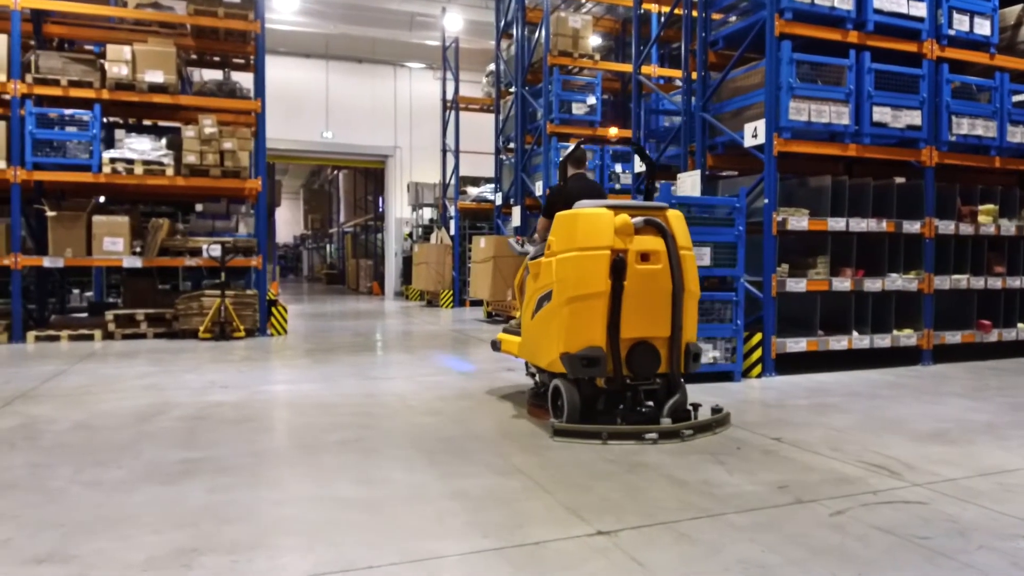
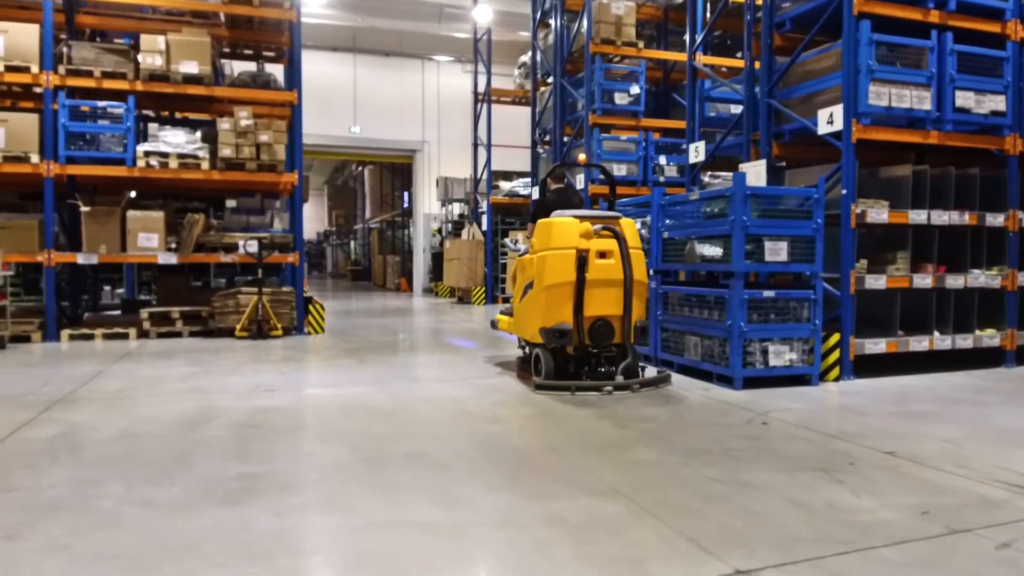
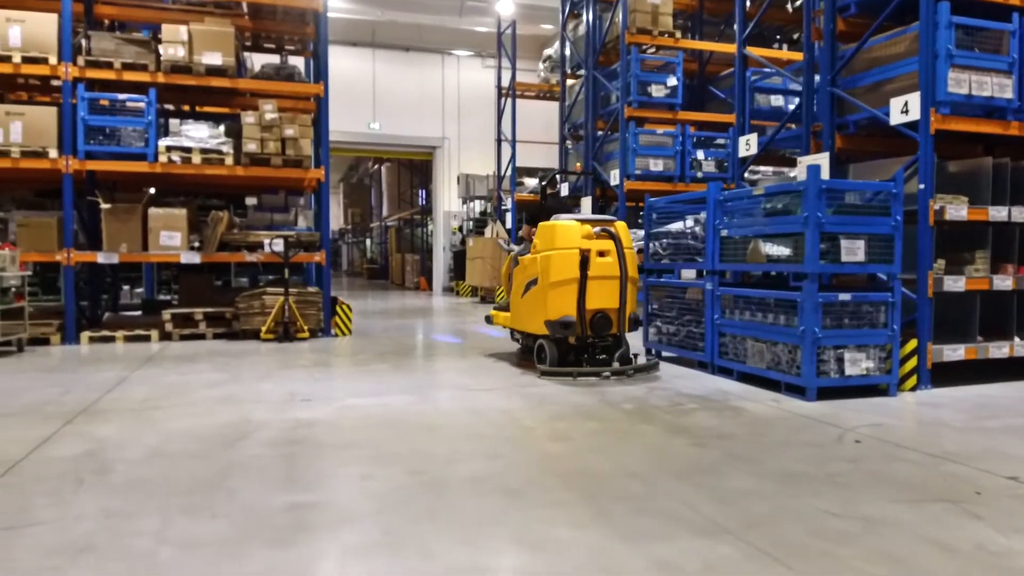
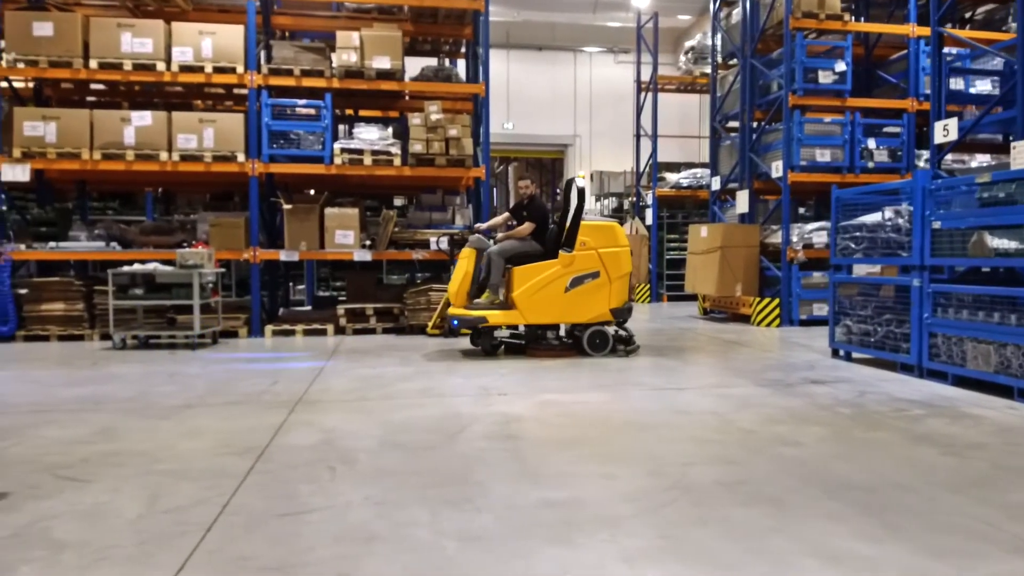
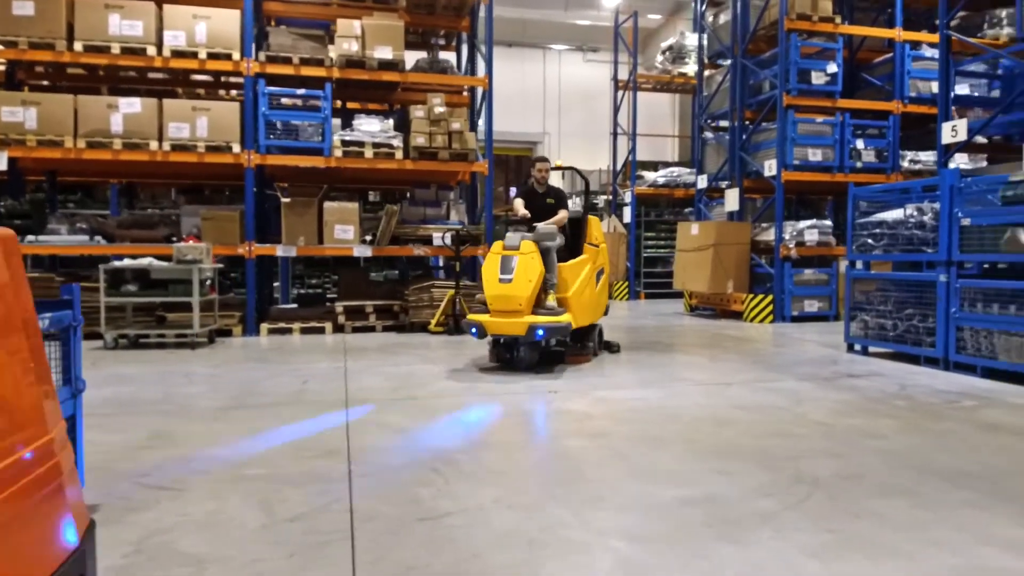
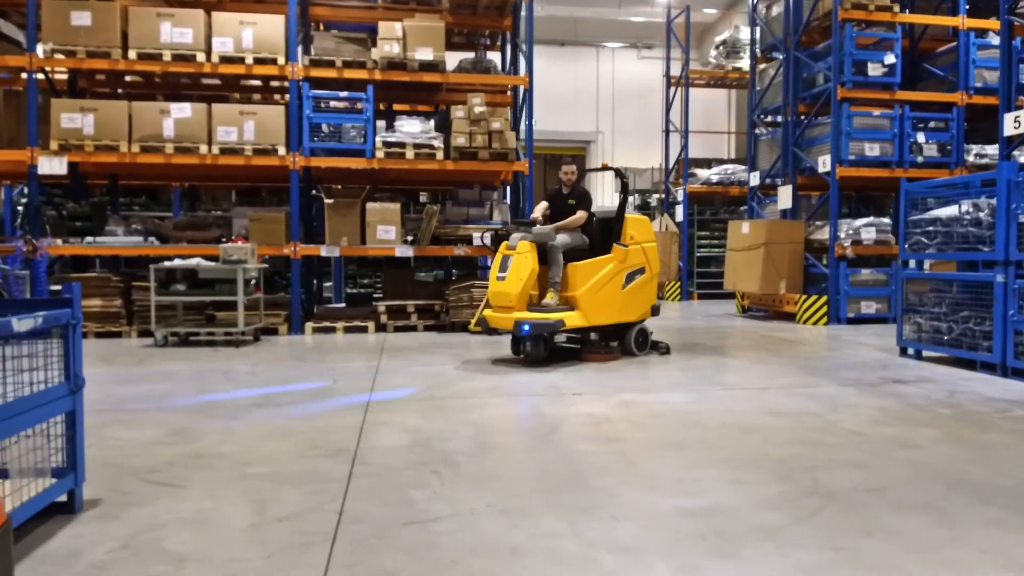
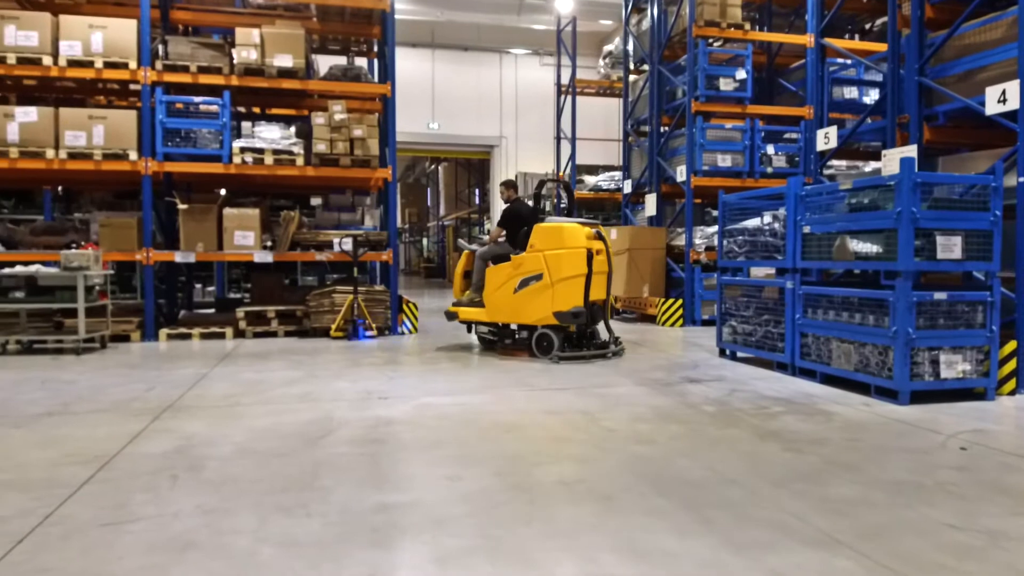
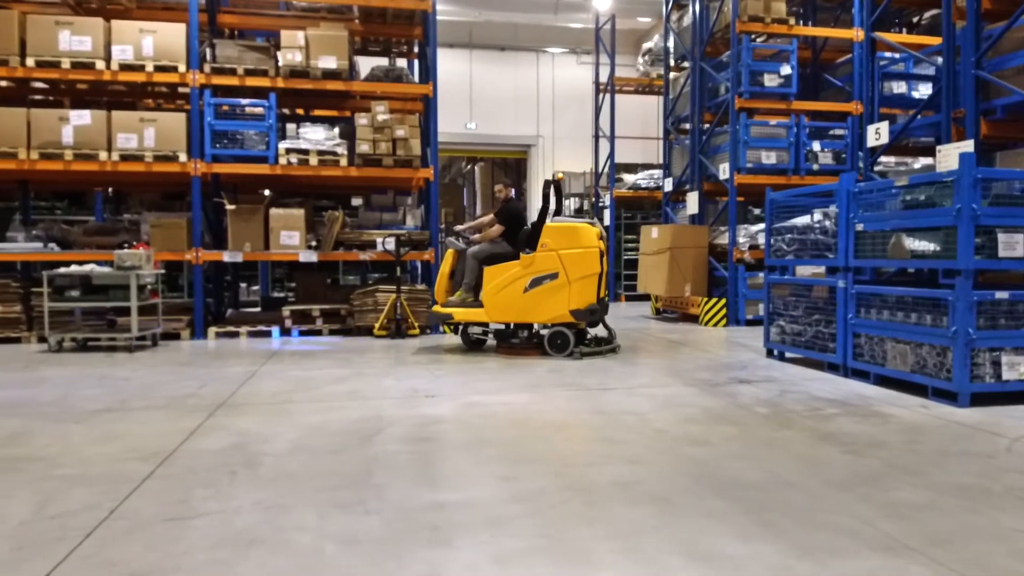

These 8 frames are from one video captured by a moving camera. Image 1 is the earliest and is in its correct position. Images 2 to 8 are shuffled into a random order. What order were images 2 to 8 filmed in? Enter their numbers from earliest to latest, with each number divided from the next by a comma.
2, 3, 7, 8, 4, 6, 5
